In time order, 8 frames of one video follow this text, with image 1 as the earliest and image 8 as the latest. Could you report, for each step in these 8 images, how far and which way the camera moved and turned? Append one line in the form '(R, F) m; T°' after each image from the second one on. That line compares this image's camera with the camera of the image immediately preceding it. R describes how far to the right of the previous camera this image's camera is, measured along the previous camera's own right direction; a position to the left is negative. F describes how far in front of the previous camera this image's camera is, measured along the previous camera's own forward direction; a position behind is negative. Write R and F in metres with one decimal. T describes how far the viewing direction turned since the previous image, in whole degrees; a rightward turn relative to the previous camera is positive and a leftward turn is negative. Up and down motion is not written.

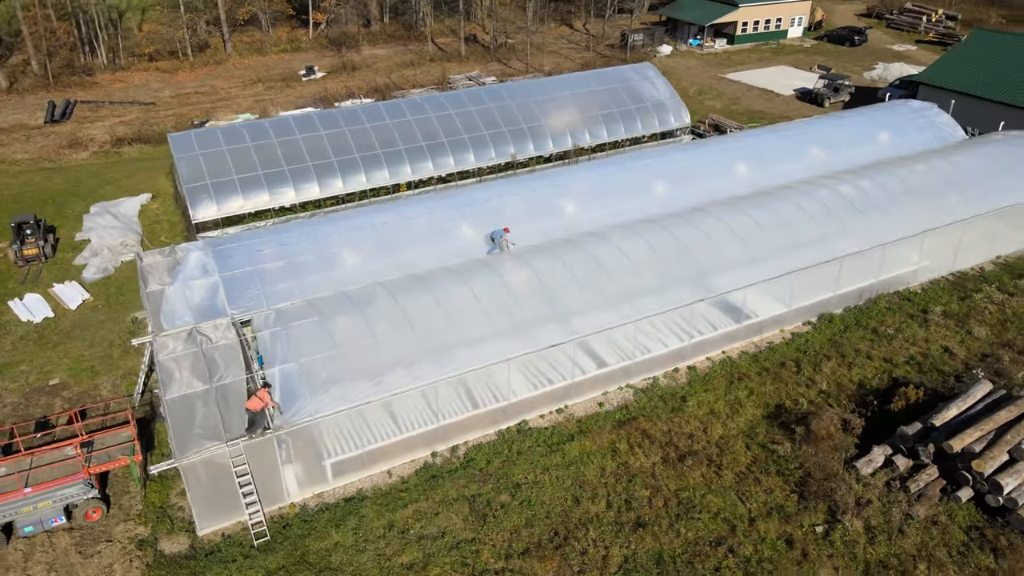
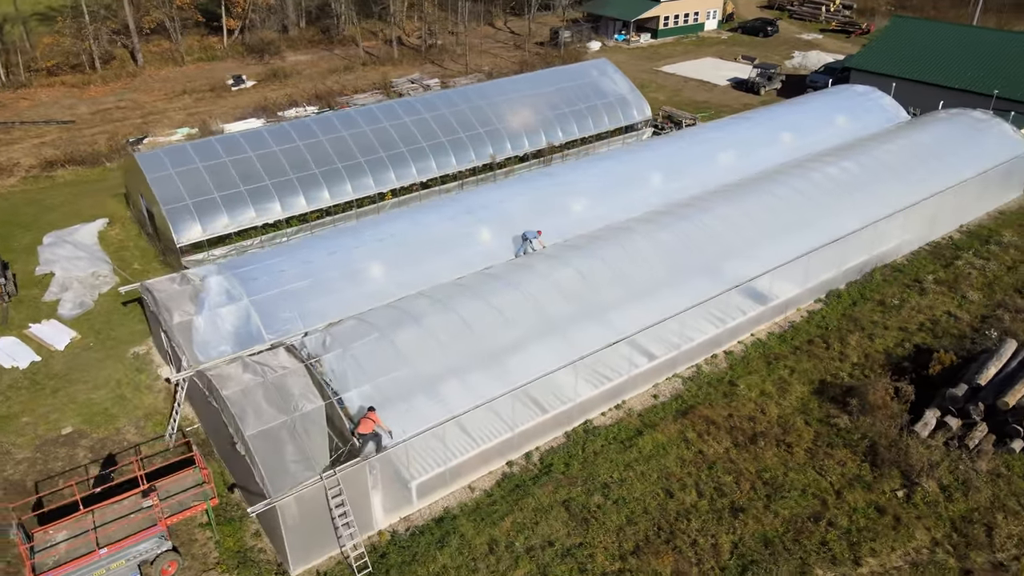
(-2.6, +0.3) m; +8°
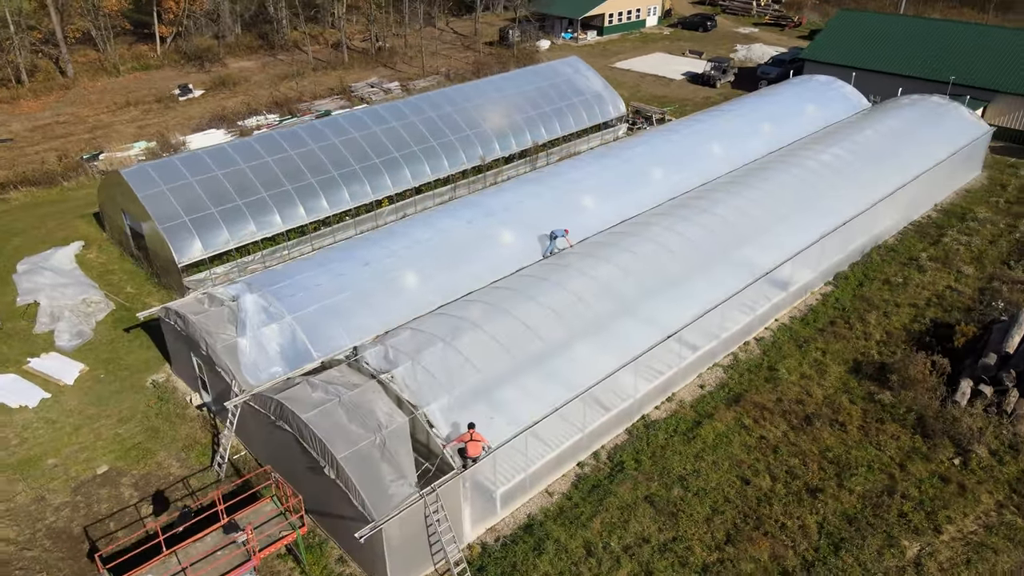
(-2.1, +0.2) m; +6°
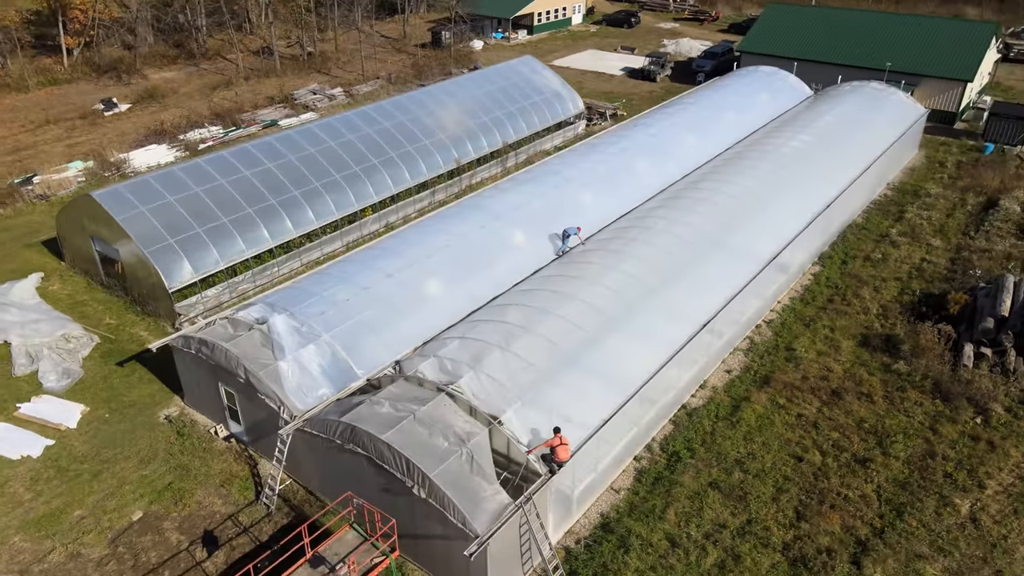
(-2.1, +0.2) m; +7°
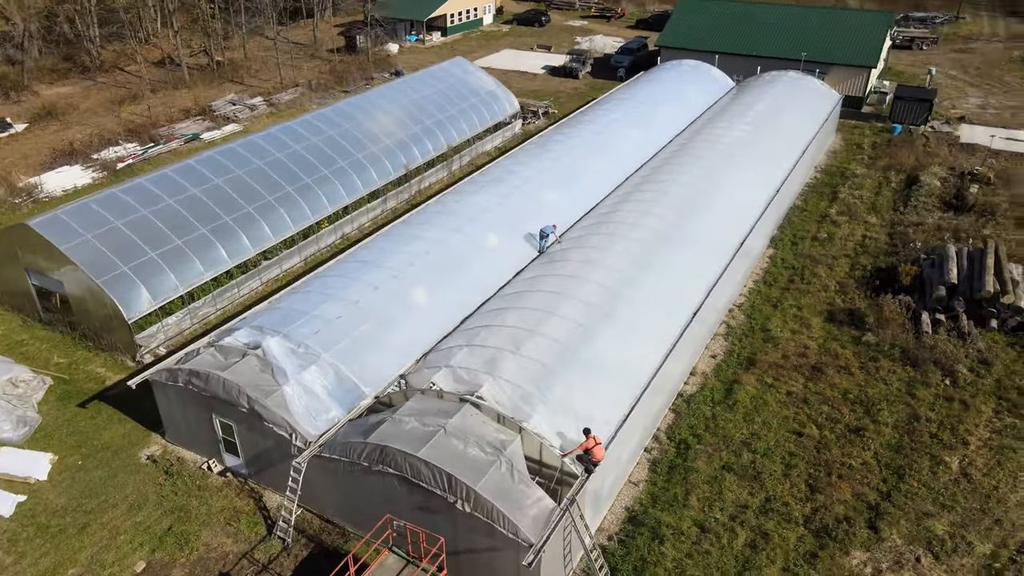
(-1.5, +0.2) m; +7°
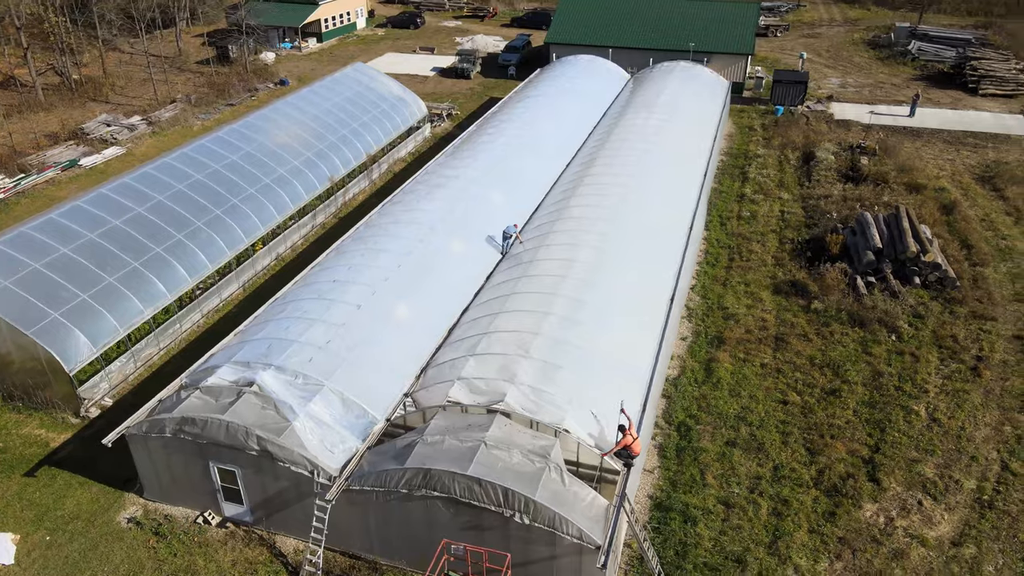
(-1.9, +0.3) m; +10°
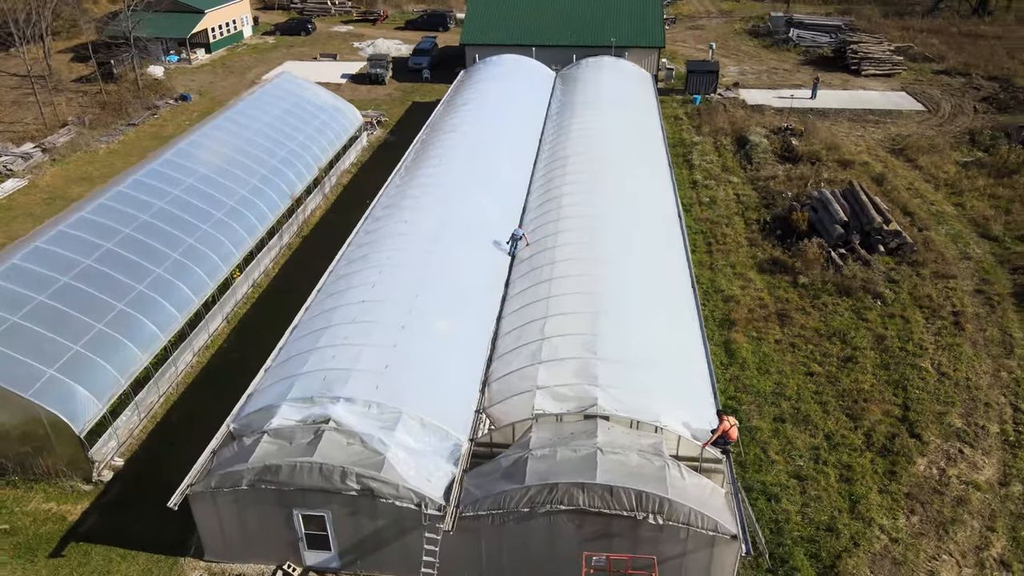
(-2.7, +0.4) m; +10°
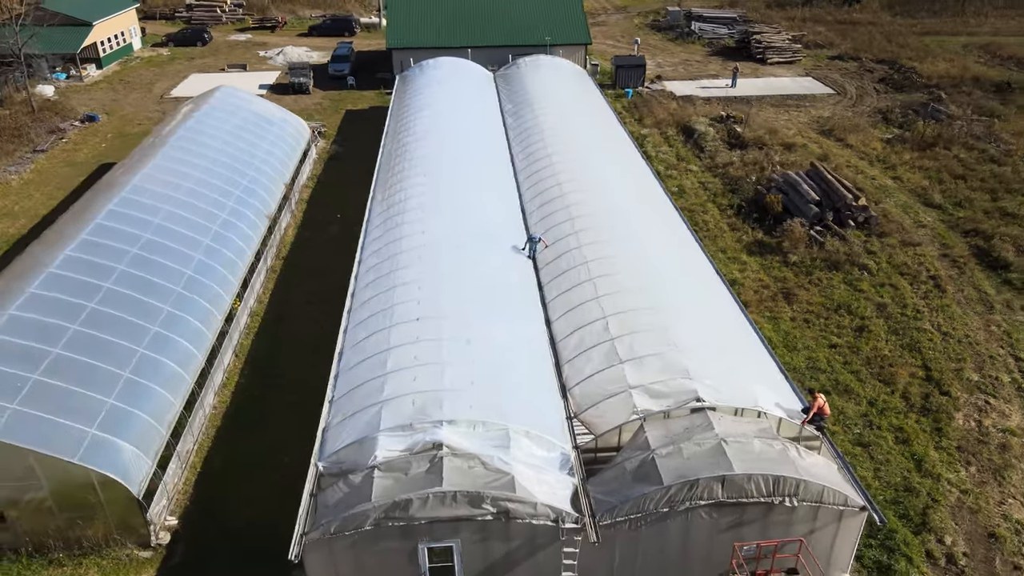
(-2.7, +0.4) m; +9°
